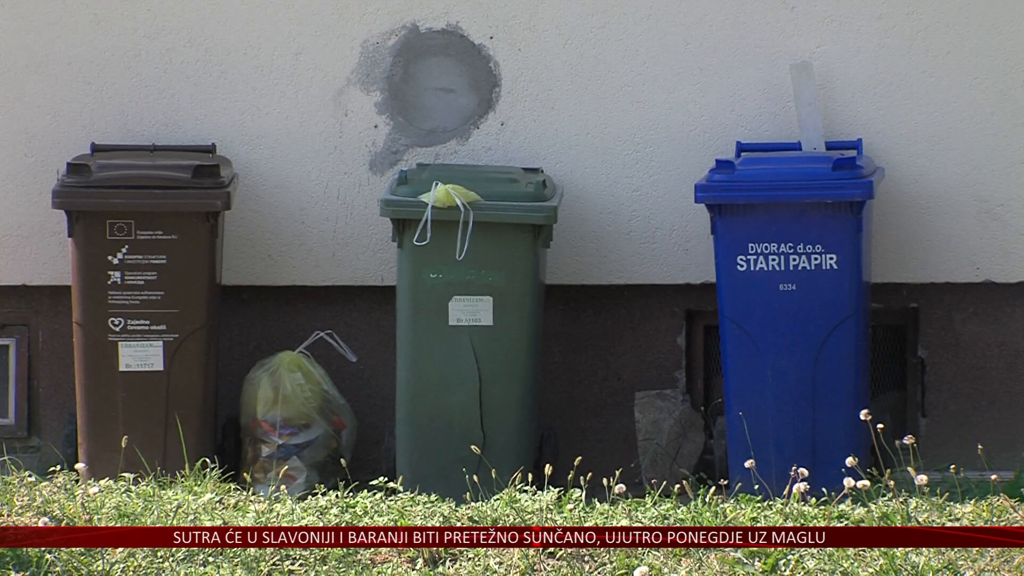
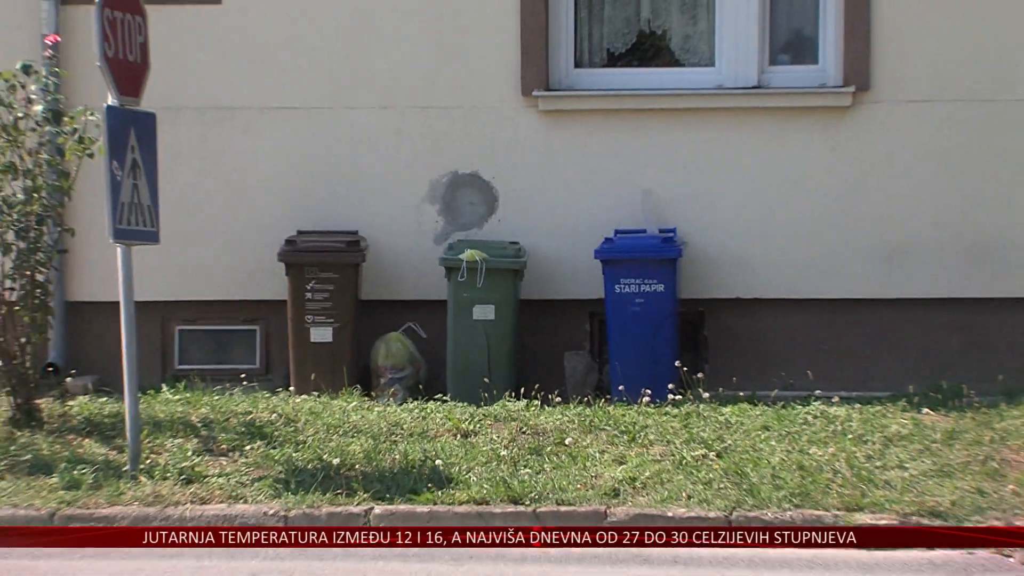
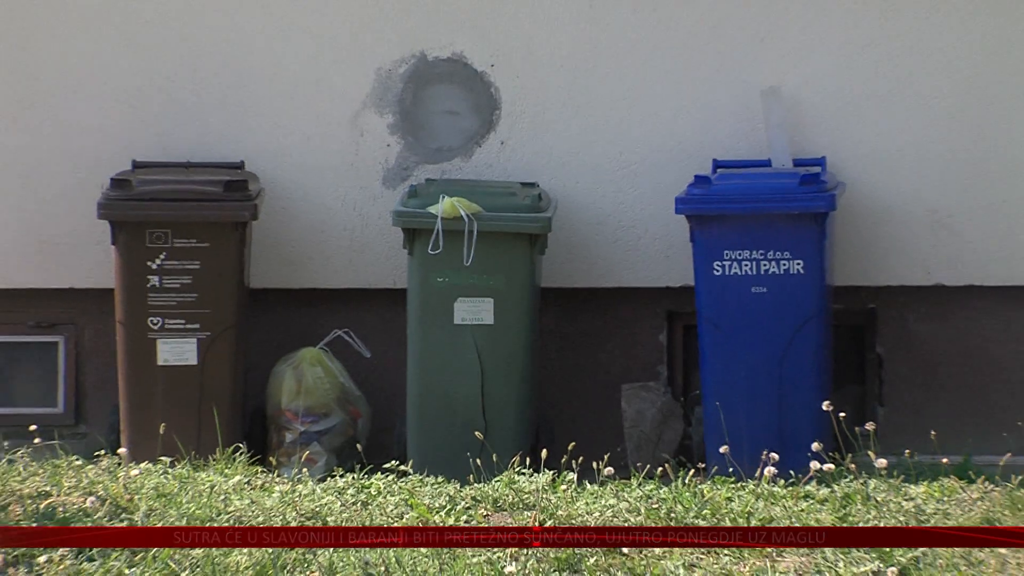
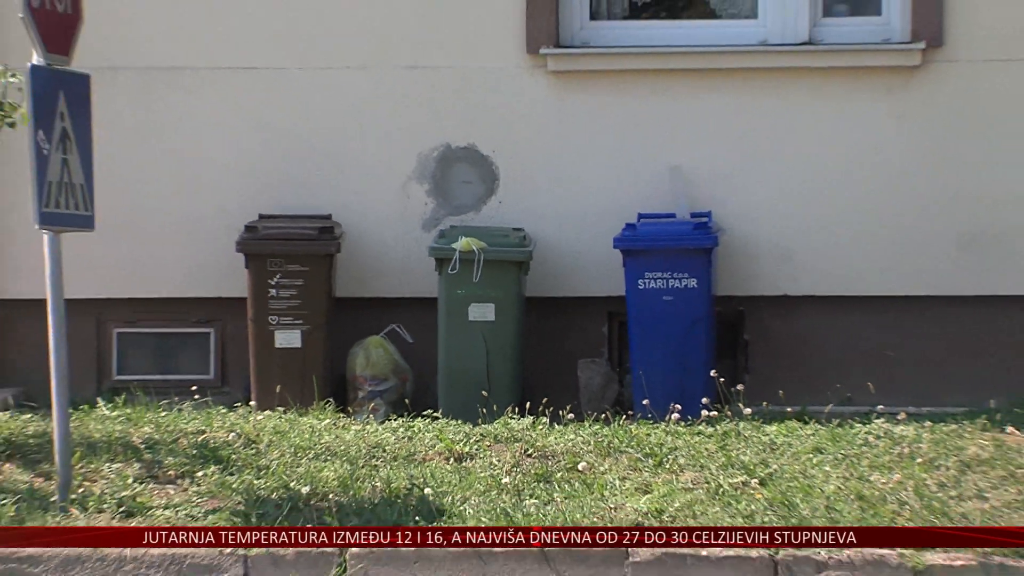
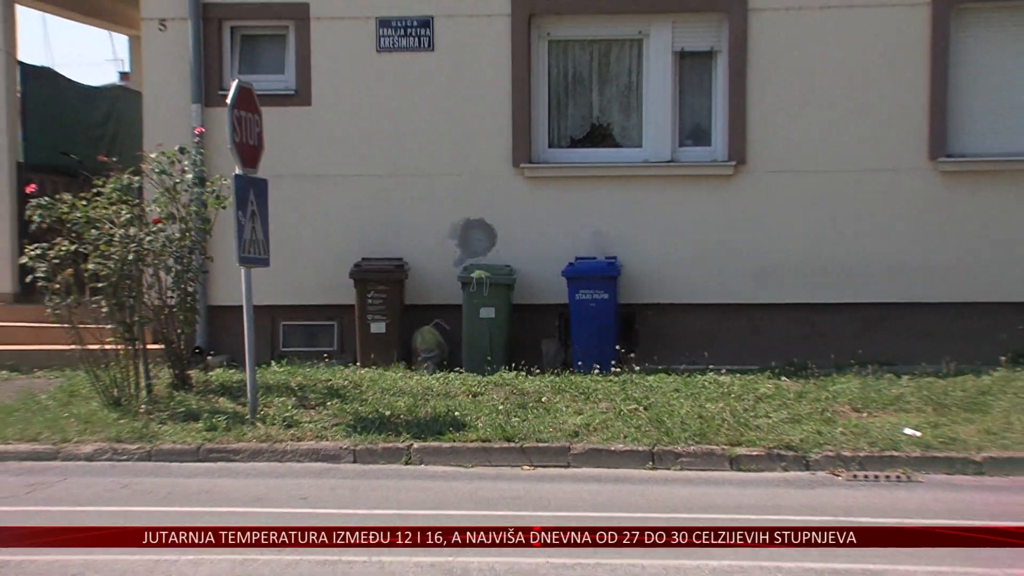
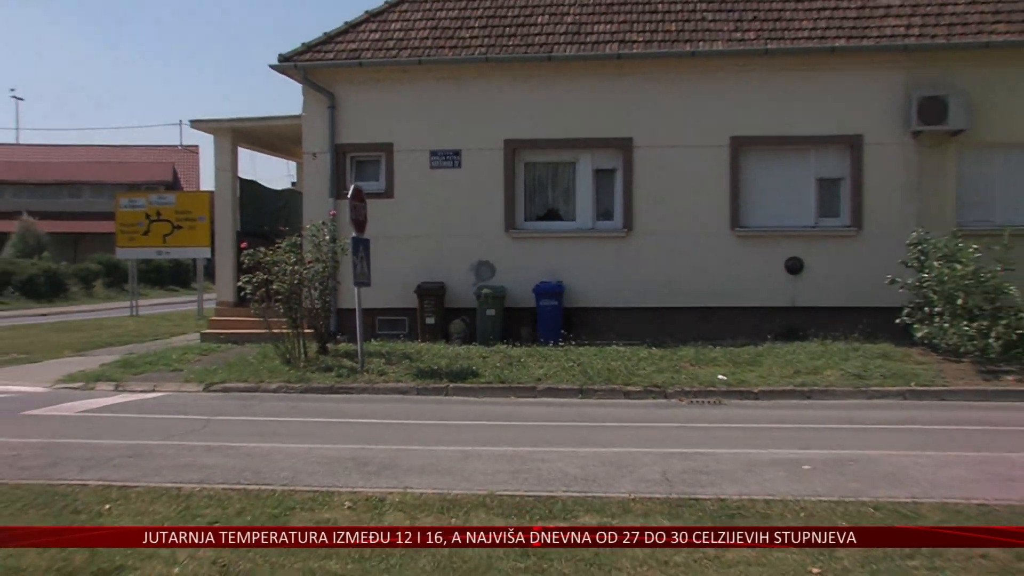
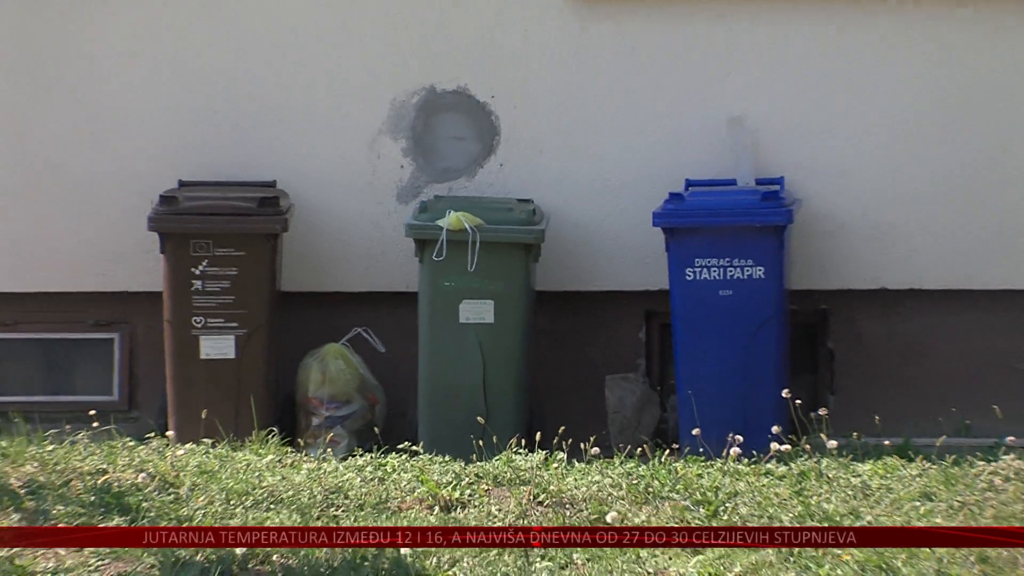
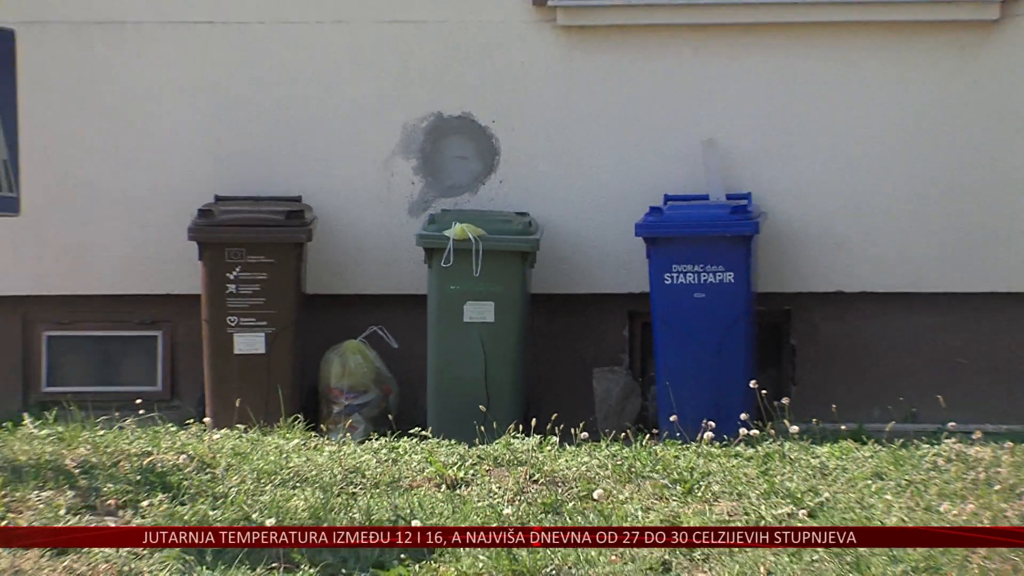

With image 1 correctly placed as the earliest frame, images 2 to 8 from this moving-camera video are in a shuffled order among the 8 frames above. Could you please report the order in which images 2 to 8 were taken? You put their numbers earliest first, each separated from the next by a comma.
3, 7, 8, 4, 2, 5, 6
